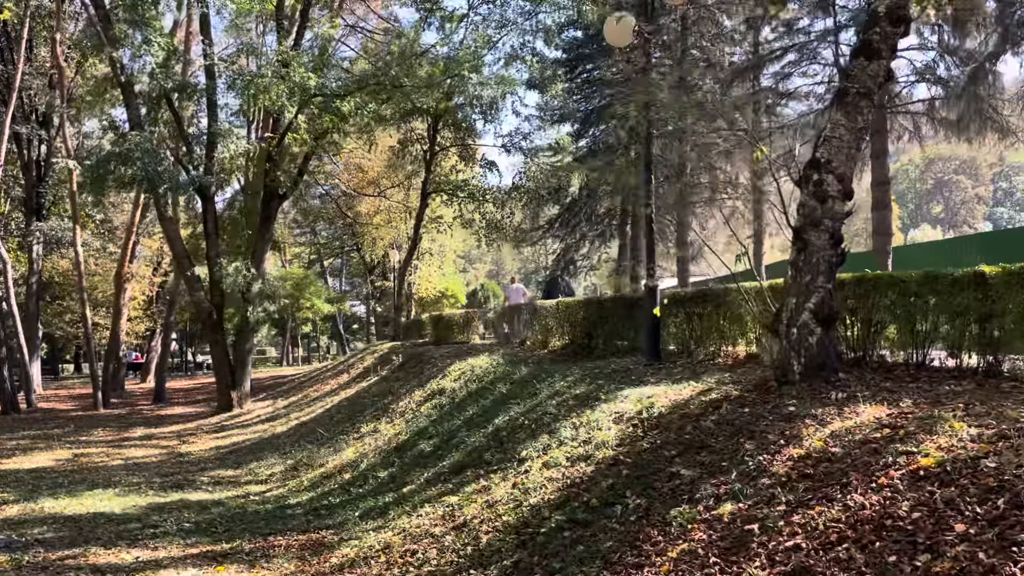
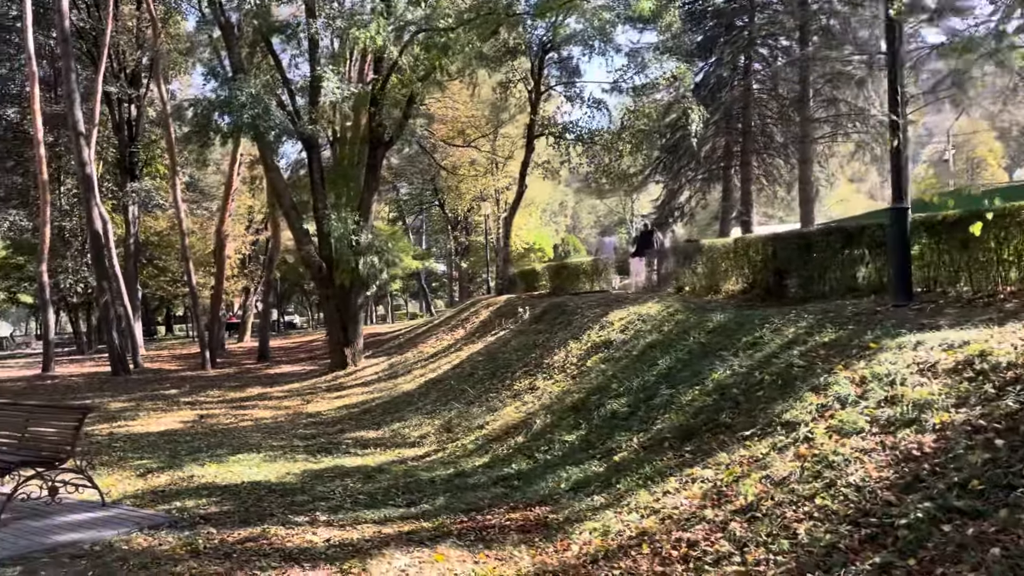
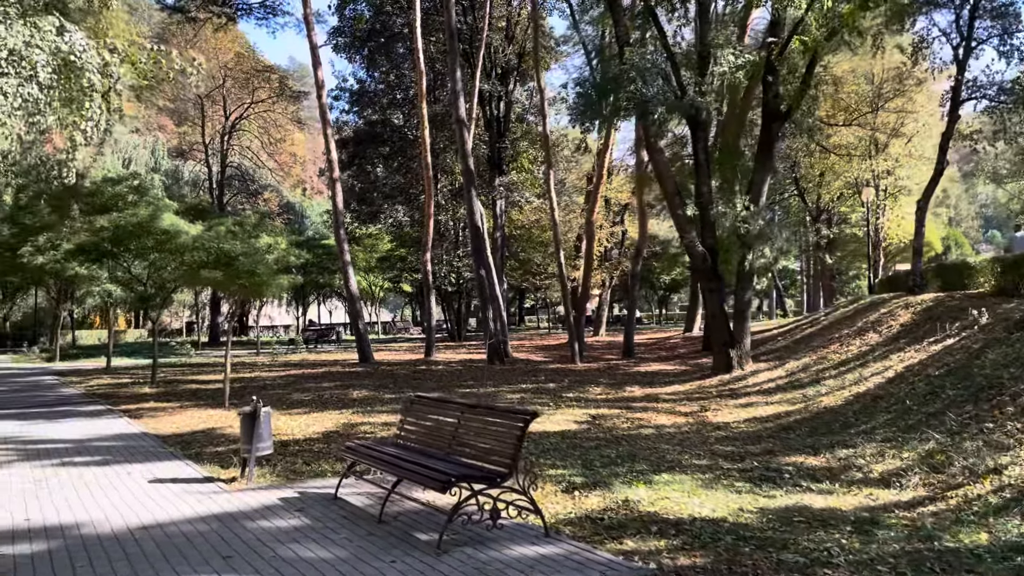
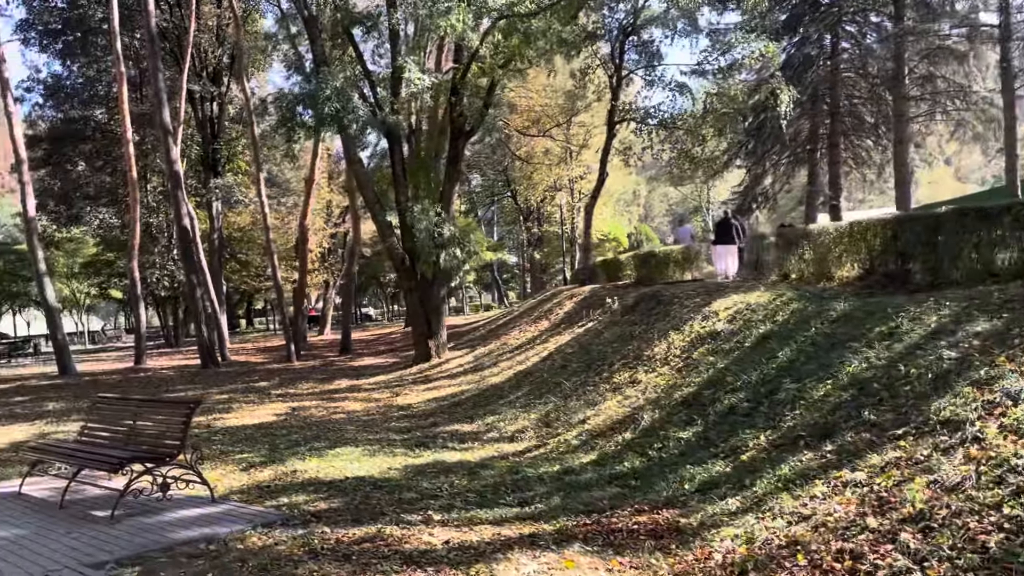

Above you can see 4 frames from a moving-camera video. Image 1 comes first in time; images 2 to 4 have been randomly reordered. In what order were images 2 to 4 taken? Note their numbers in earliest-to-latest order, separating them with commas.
2, 4, 3
